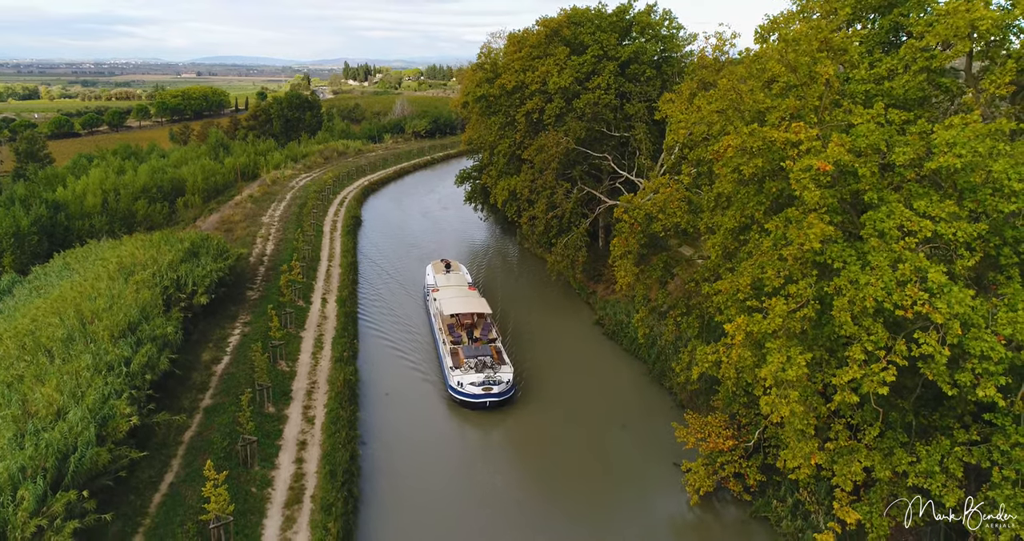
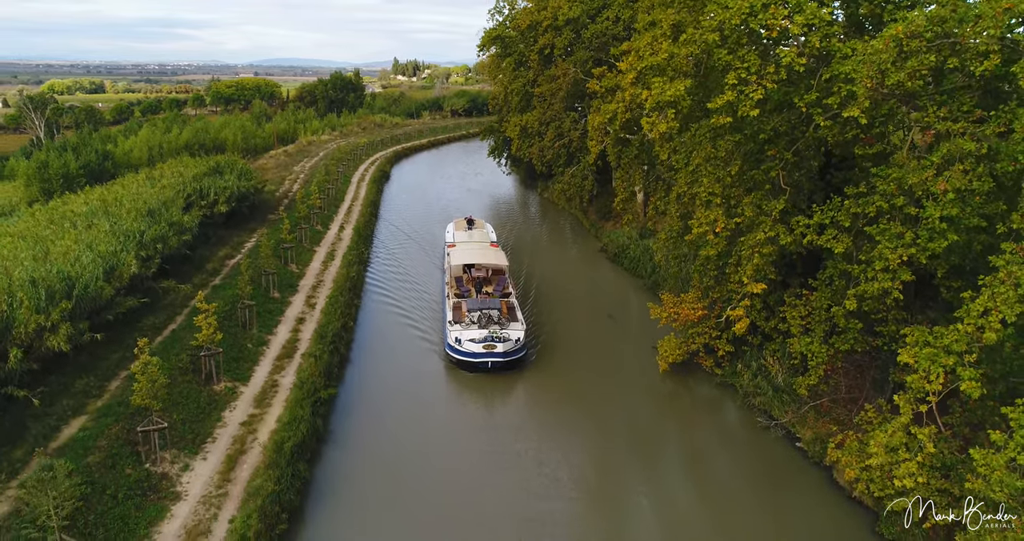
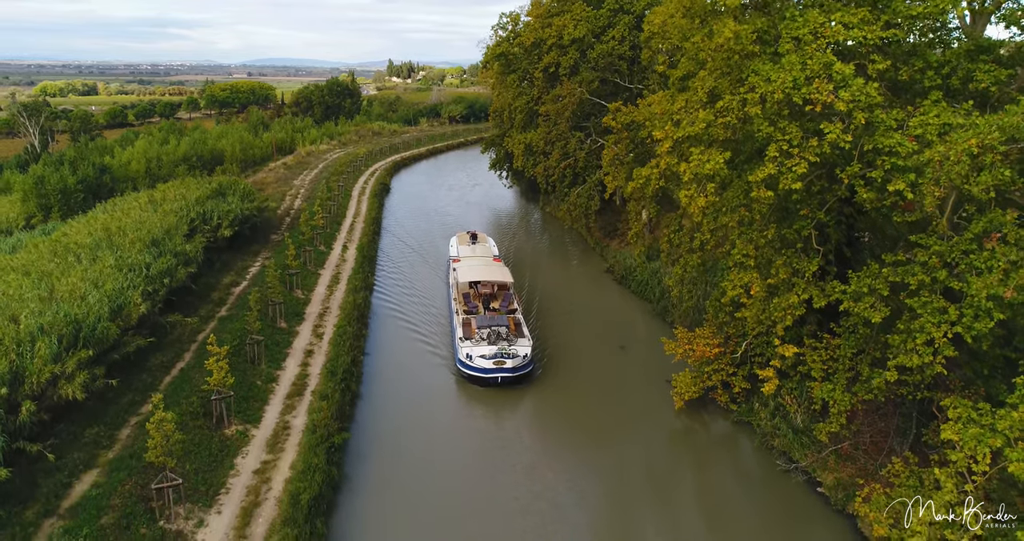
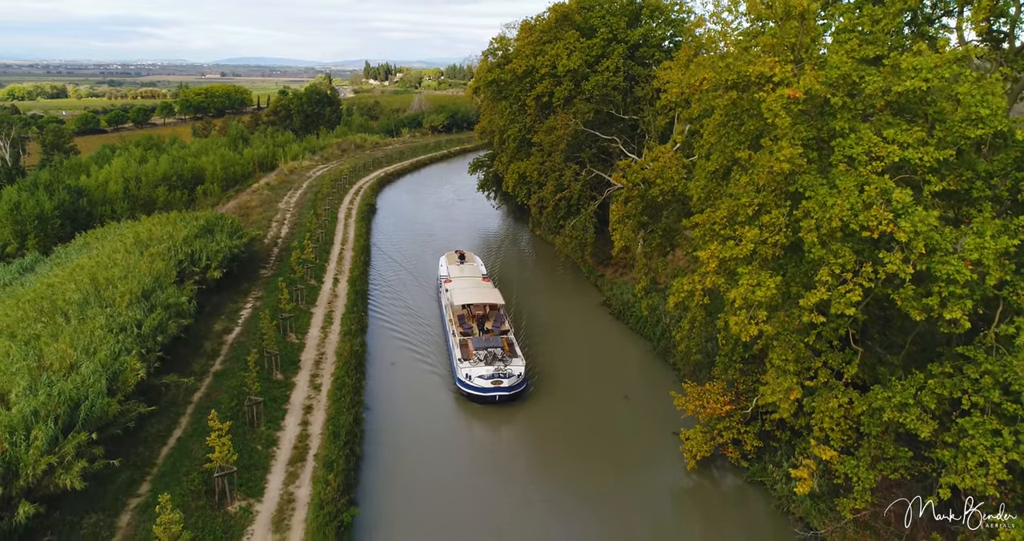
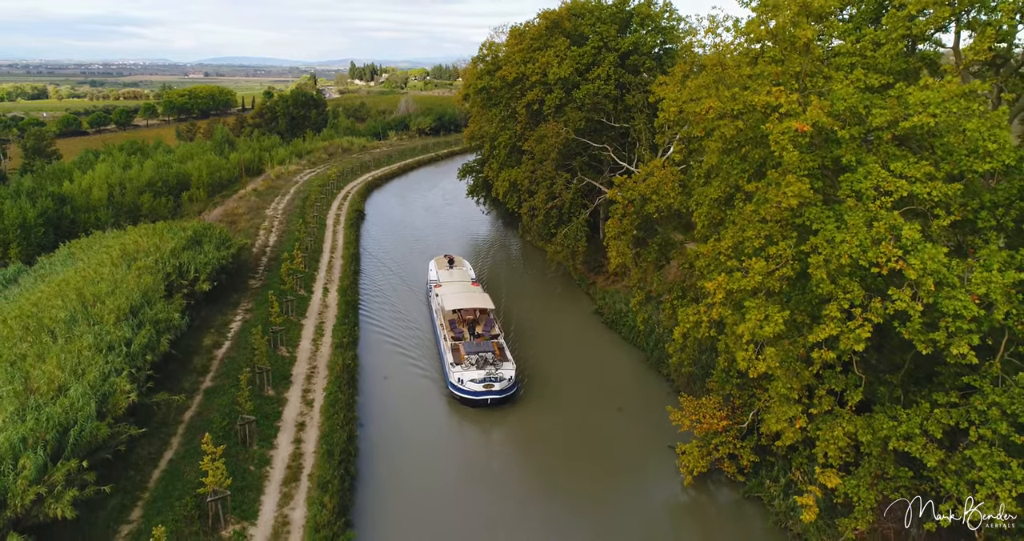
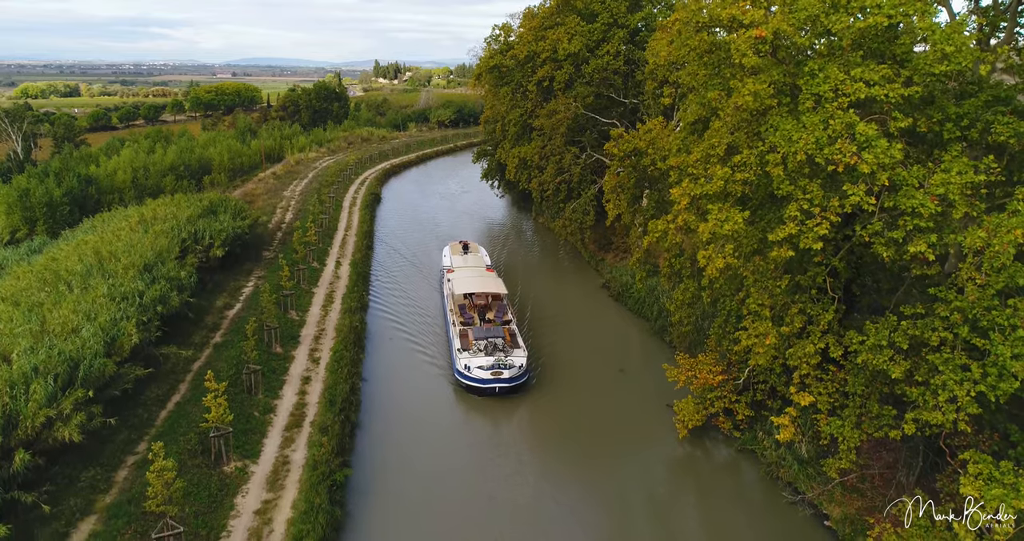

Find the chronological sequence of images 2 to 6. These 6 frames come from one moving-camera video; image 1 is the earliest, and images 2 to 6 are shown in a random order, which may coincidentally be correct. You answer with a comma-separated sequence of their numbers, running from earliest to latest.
5, 4, 6, 3, 2
